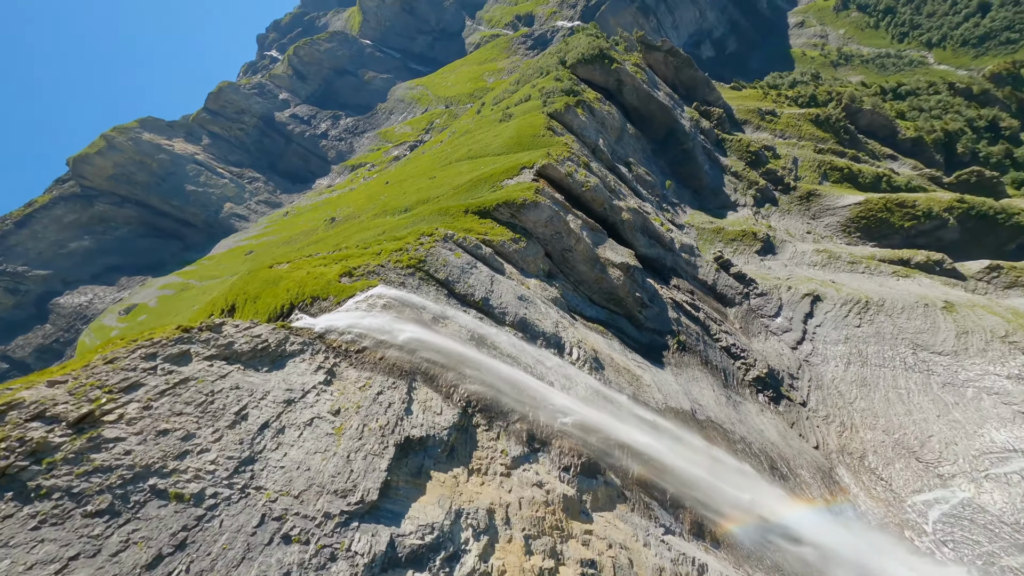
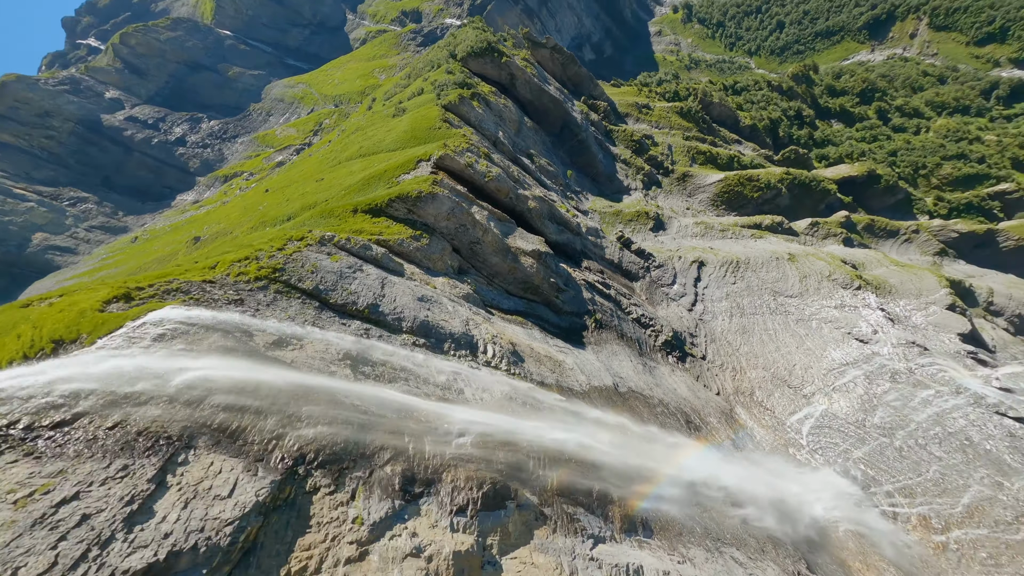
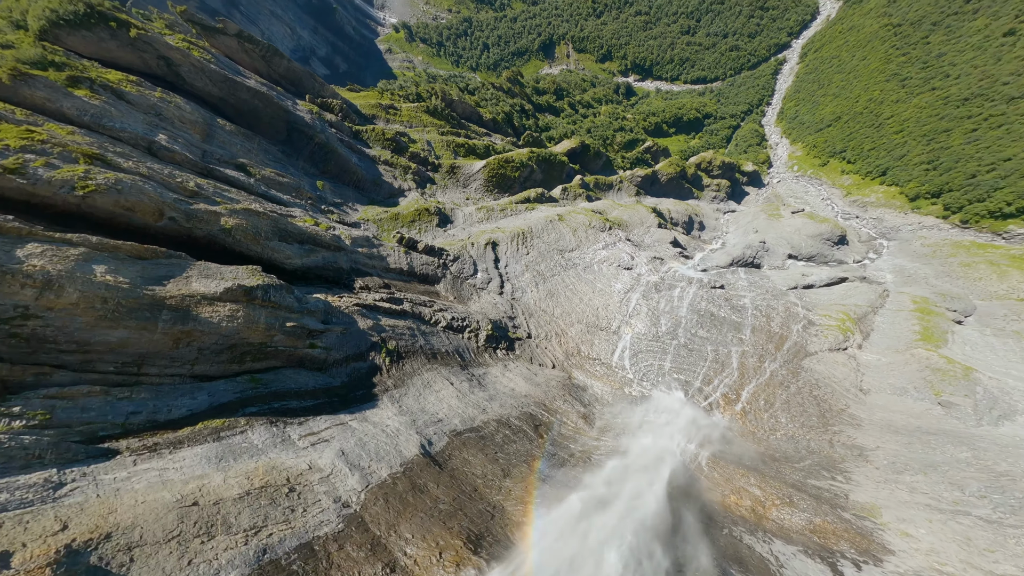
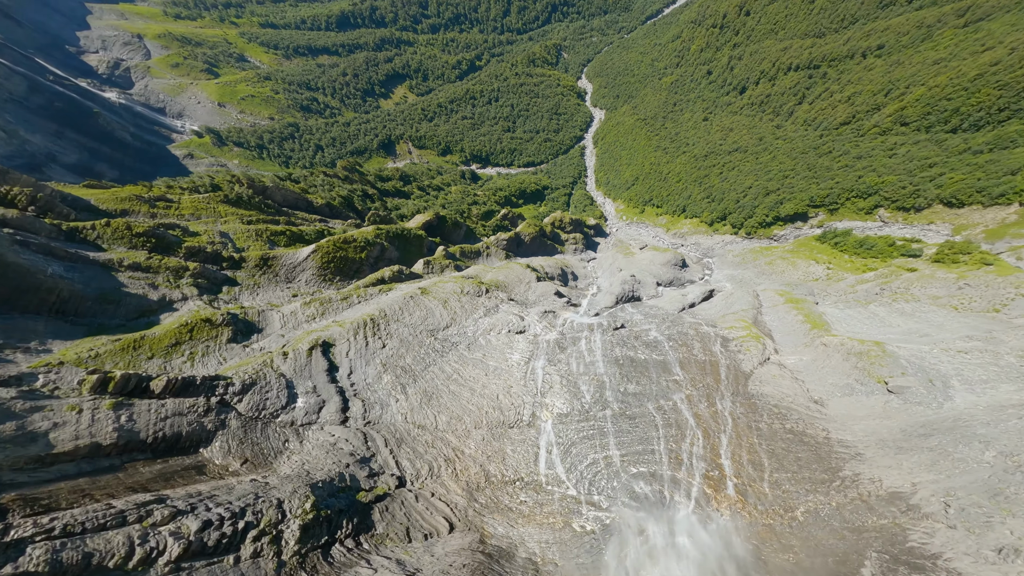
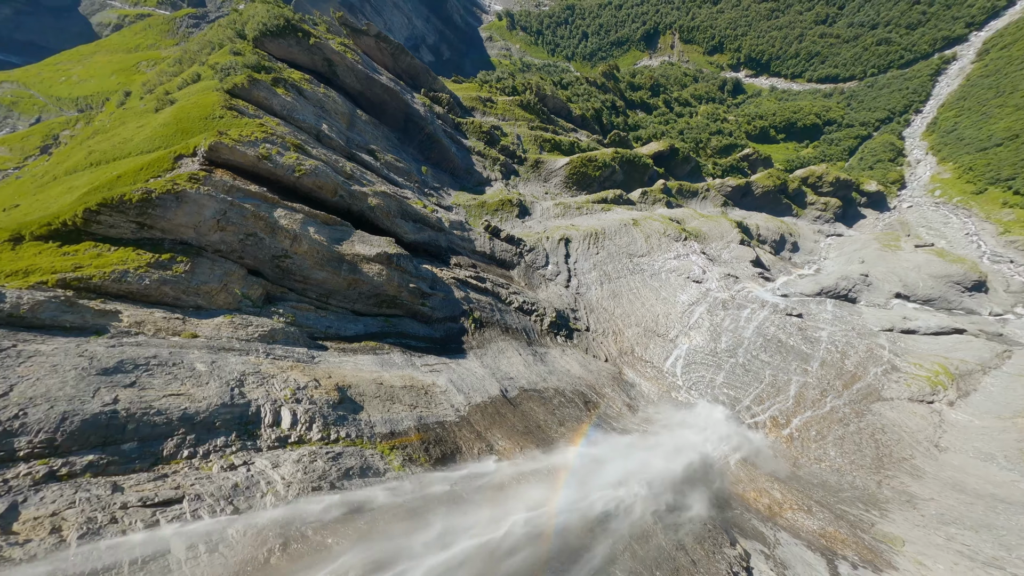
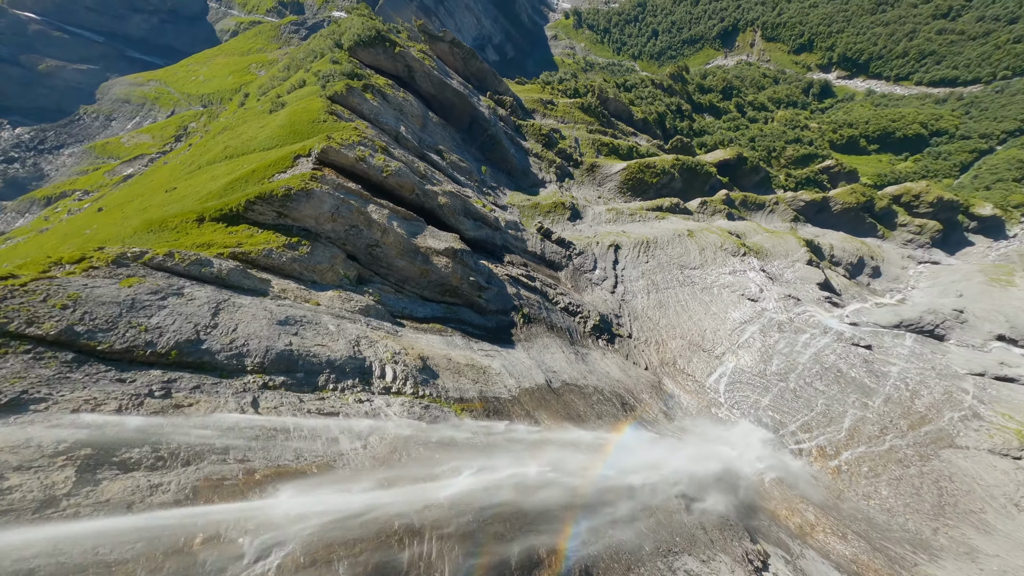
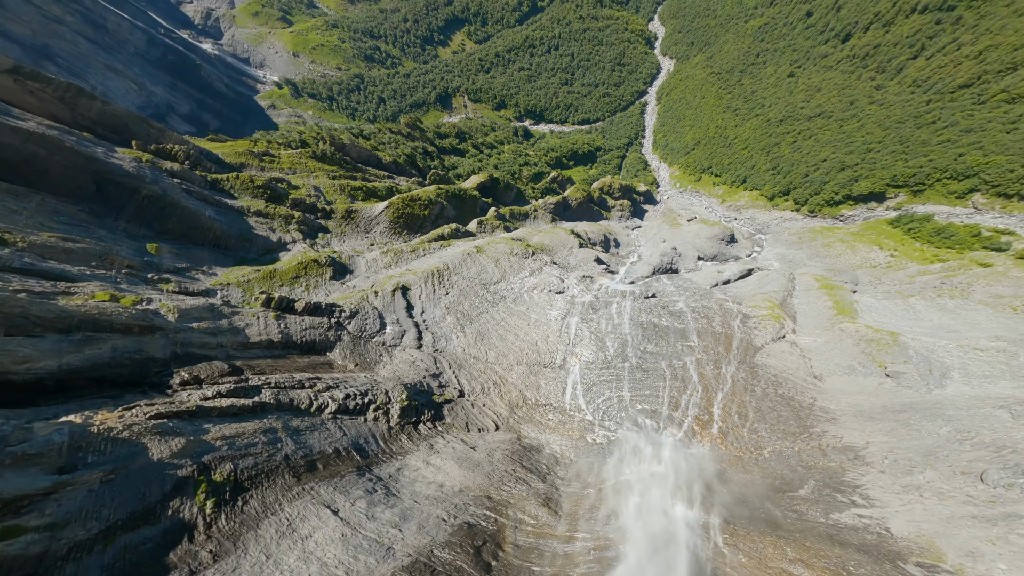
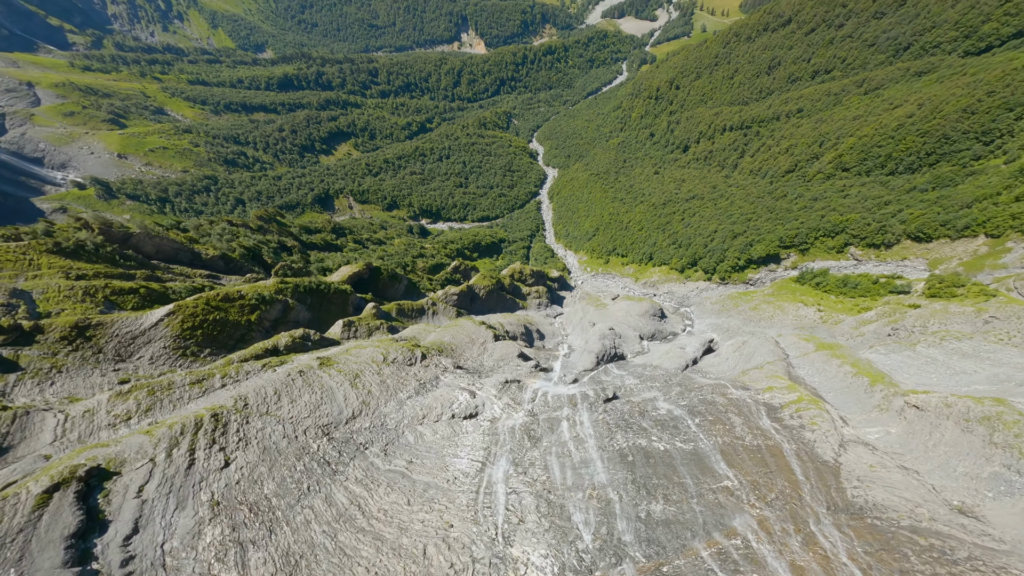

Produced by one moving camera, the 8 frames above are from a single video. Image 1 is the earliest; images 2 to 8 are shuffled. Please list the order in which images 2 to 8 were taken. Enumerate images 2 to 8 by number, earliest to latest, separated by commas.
2, 6, 5, 3, 7, 4, 8
